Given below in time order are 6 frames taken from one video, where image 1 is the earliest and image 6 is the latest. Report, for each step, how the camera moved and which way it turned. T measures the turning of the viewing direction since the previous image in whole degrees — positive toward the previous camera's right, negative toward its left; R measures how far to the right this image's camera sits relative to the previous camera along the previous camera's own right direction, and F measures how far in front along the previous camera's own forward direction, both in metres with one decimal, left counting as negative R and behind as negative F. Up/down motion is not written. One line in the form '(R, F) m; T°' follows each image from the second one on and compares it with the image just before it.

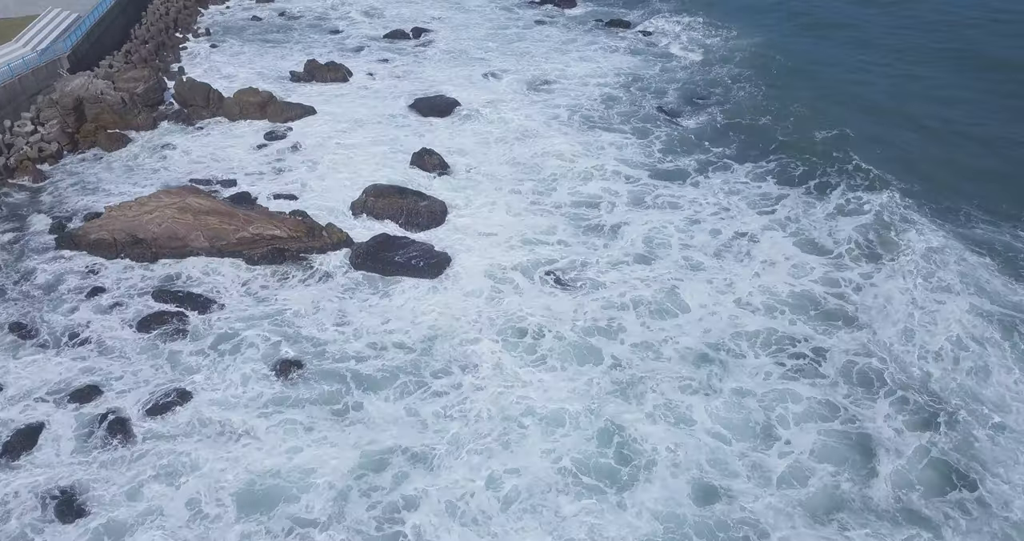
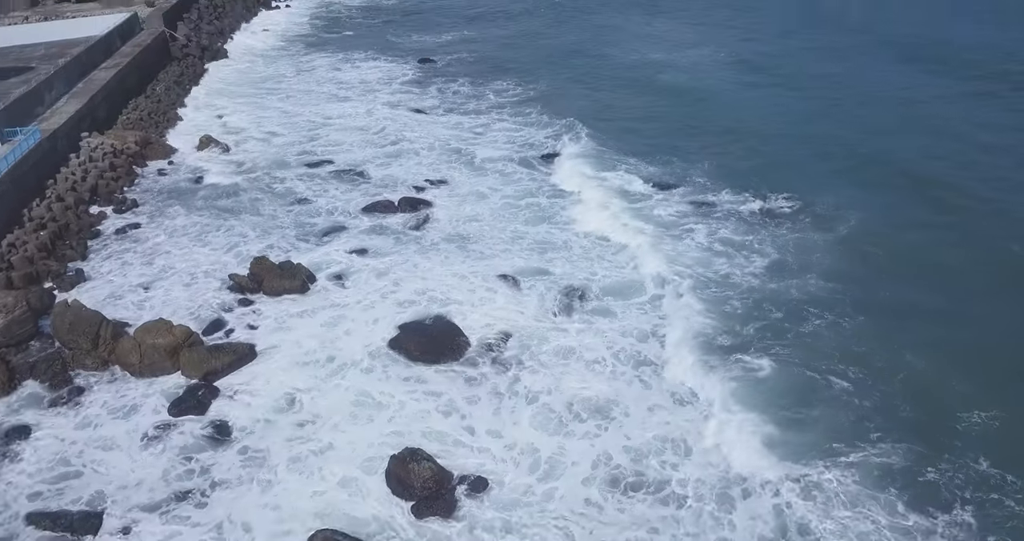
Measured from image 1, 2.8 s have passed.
(-0.6, +6.5) m; 0°
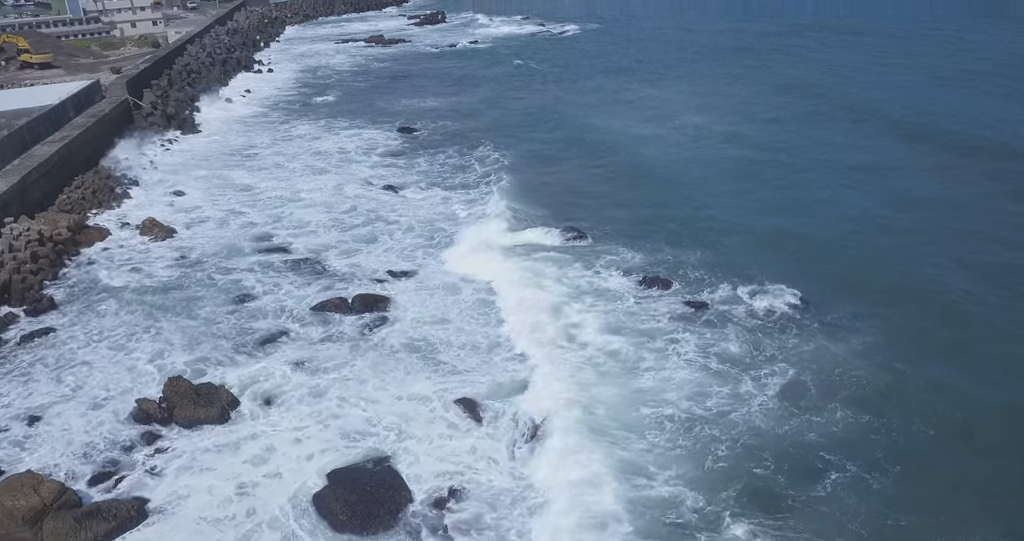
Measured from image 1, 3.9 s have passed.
(+0.5, +2.6) m; 0°
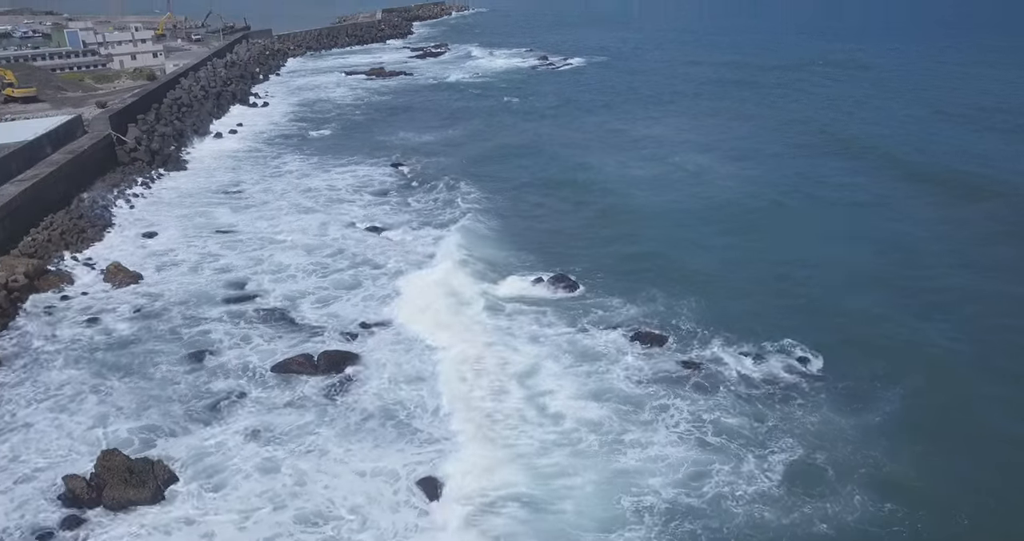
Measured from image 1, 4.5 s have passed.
(+0.4, +1.4) m; -1°
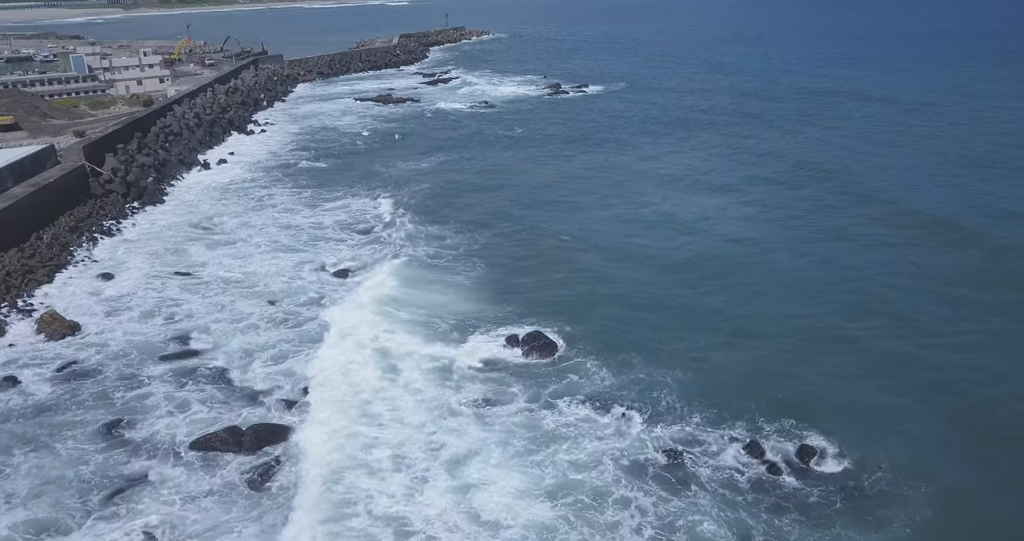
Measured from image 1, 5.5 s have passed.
(+0.8, +2.1) m; -2°
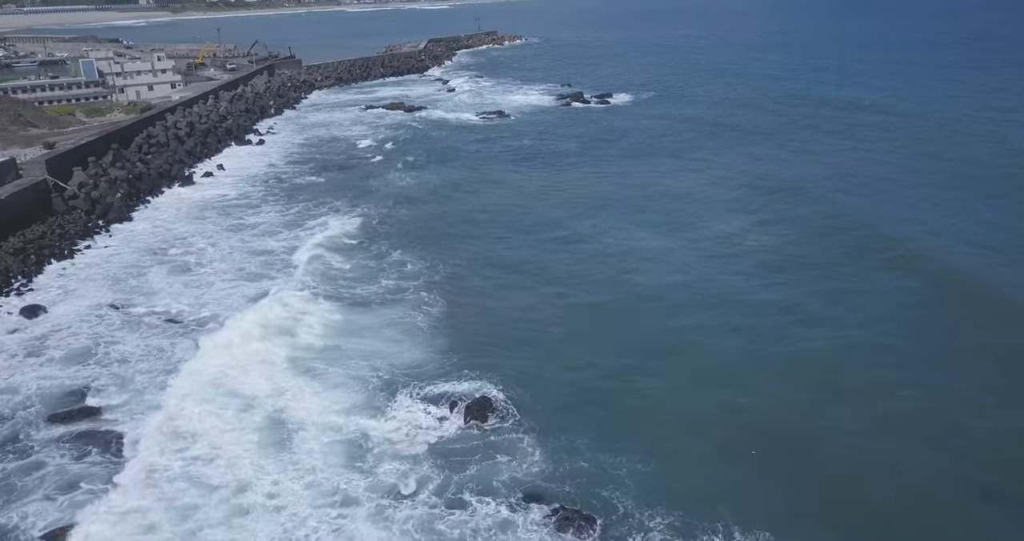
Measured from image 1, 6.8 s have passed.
(+1.2, +2.6) m; -2°
